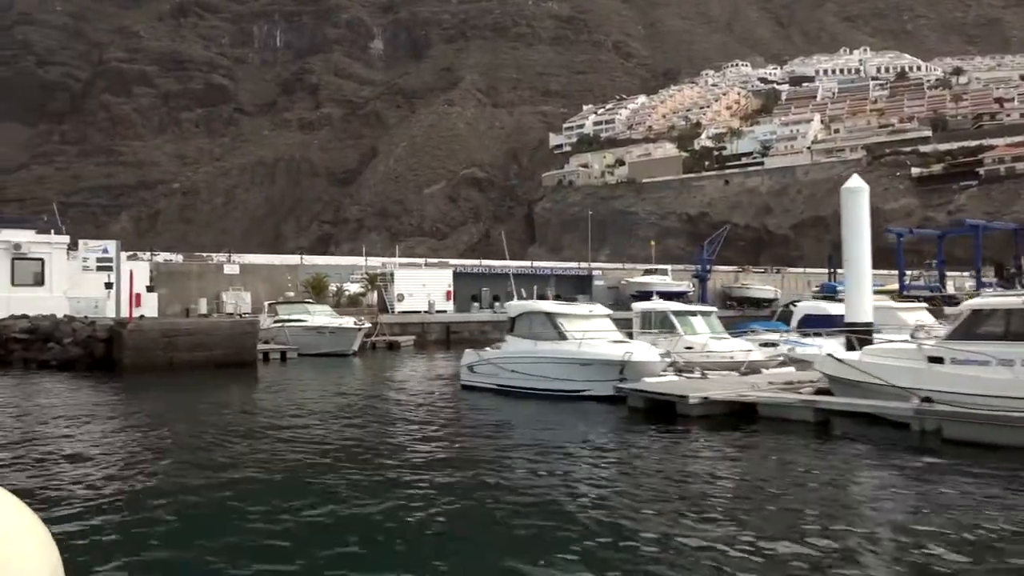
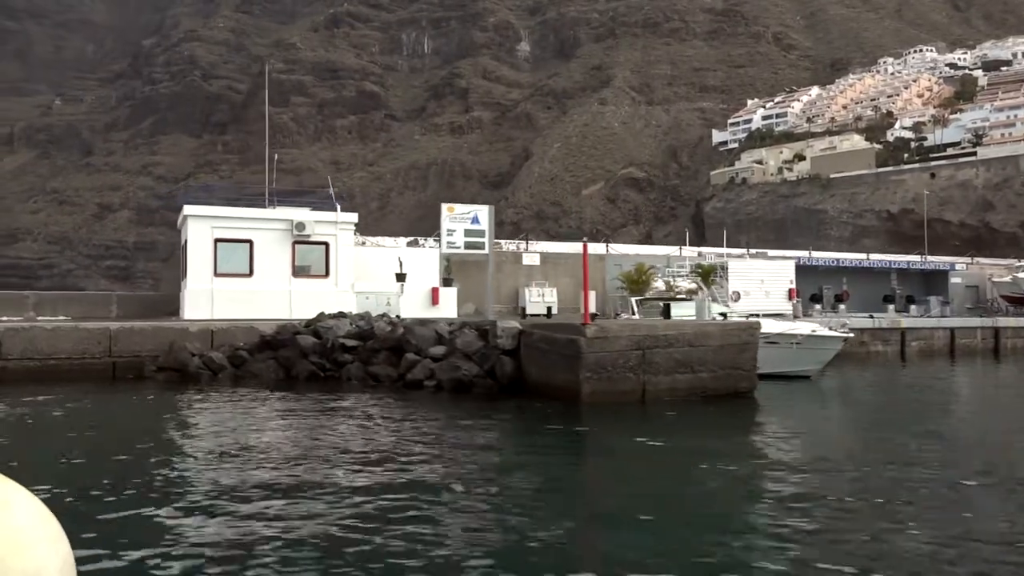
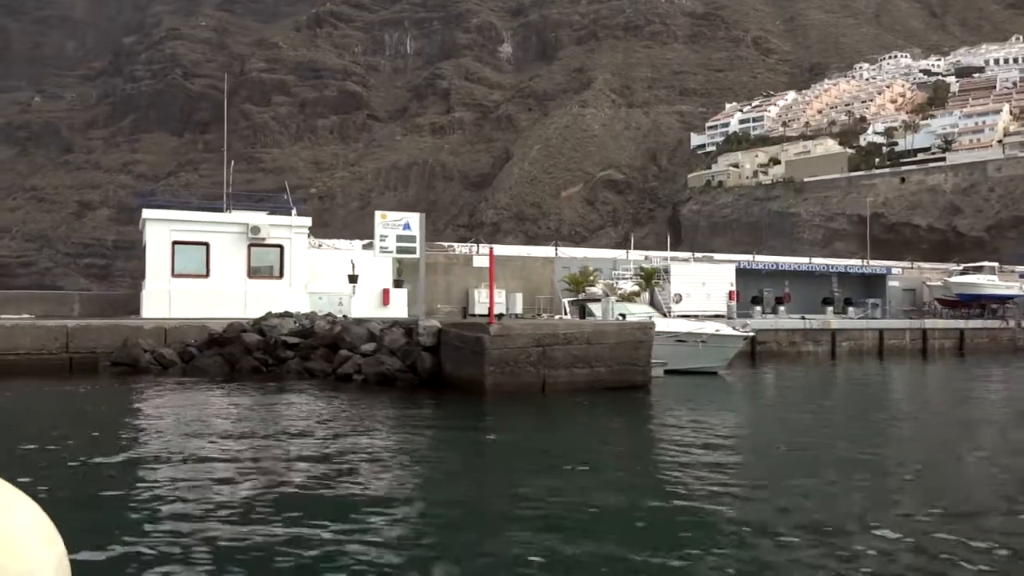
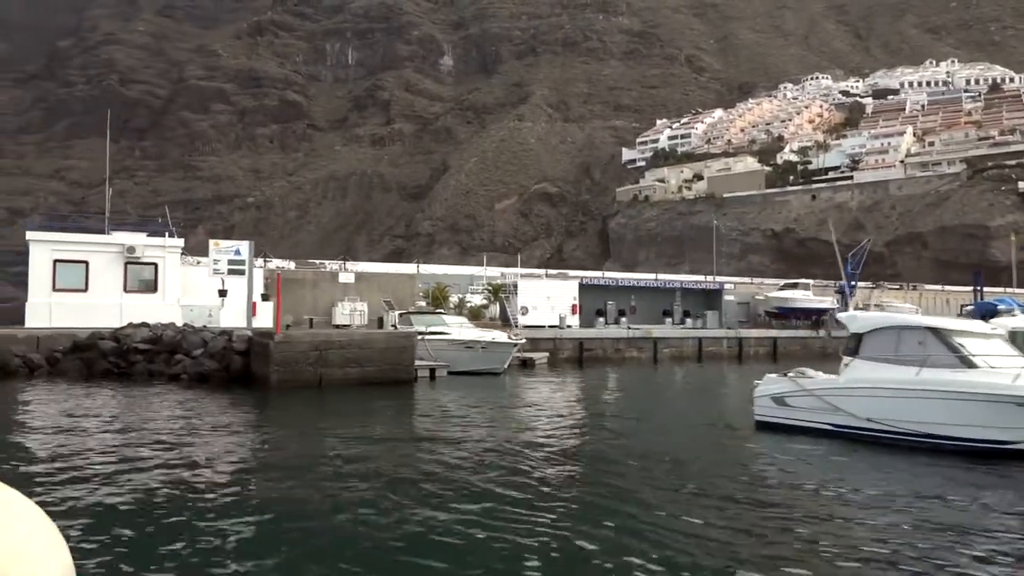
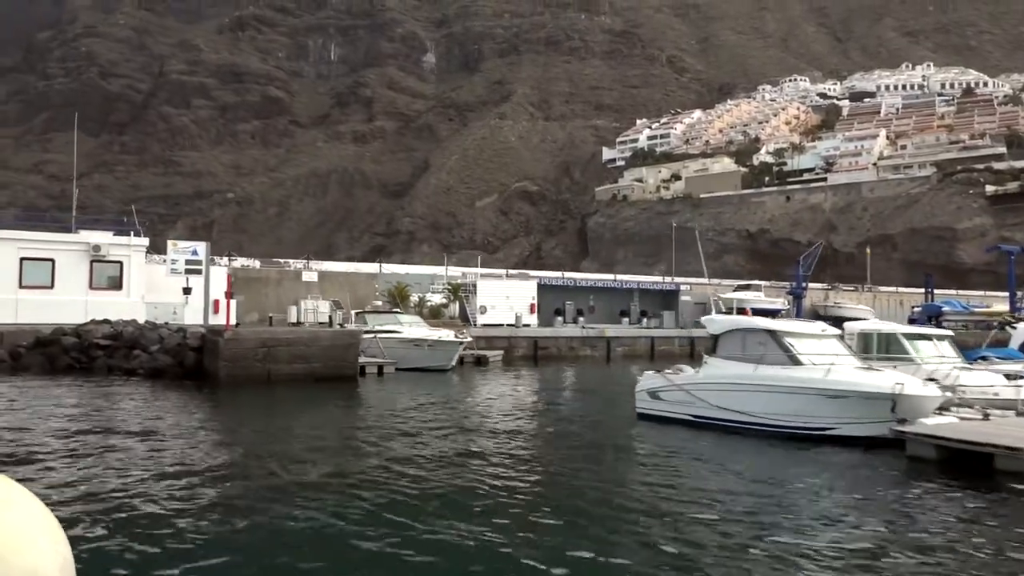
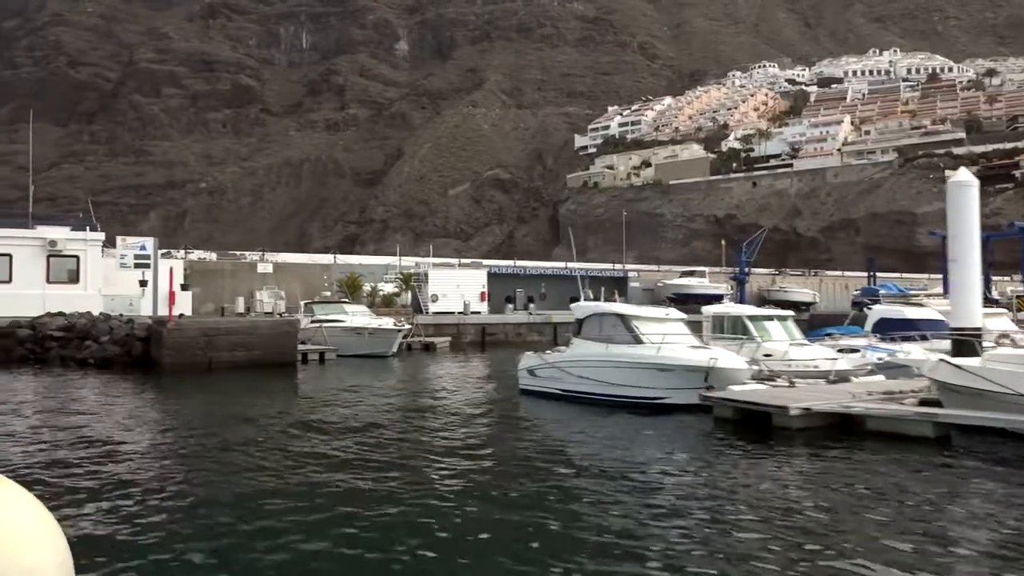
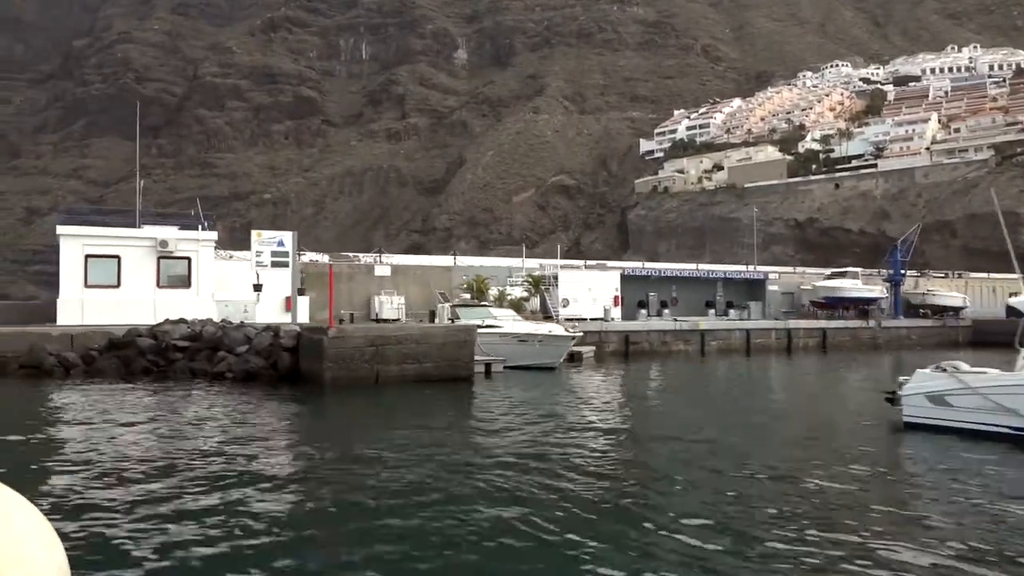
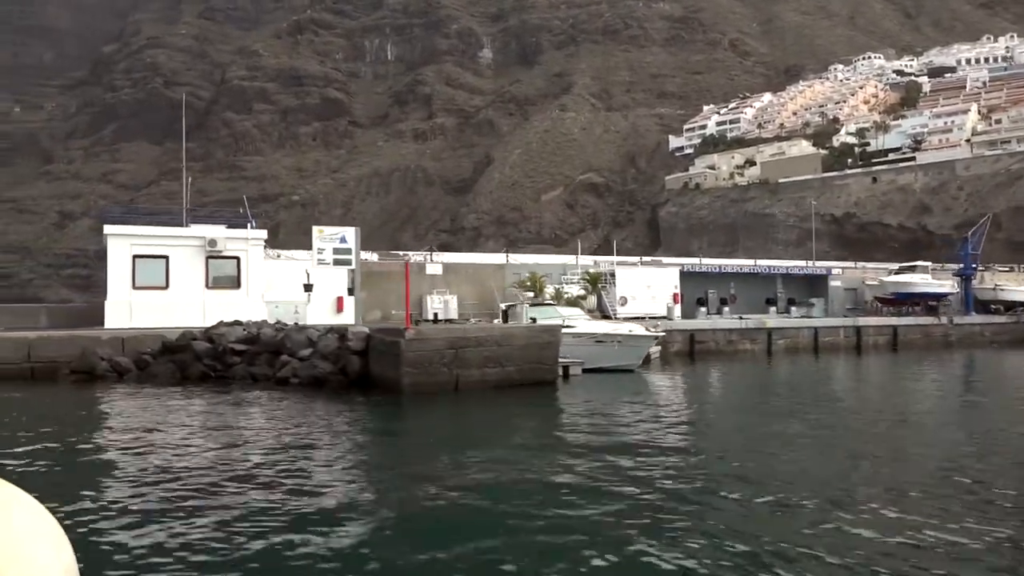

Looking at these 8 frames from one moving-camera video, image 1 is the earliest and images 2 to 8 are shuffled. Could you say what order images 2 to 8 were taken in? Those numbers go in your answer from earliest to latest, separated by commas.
6, 5, 4, 7, 8, 3, 2
